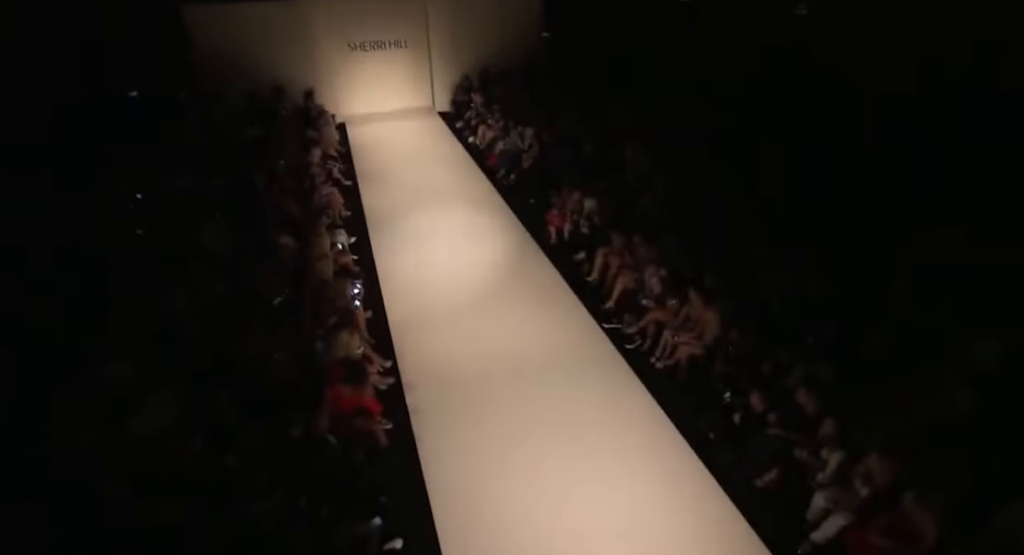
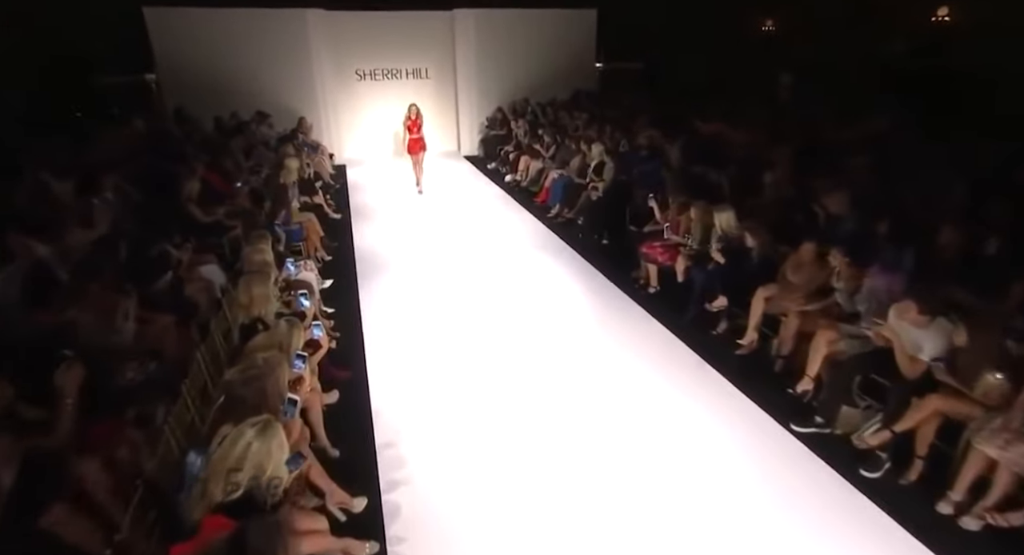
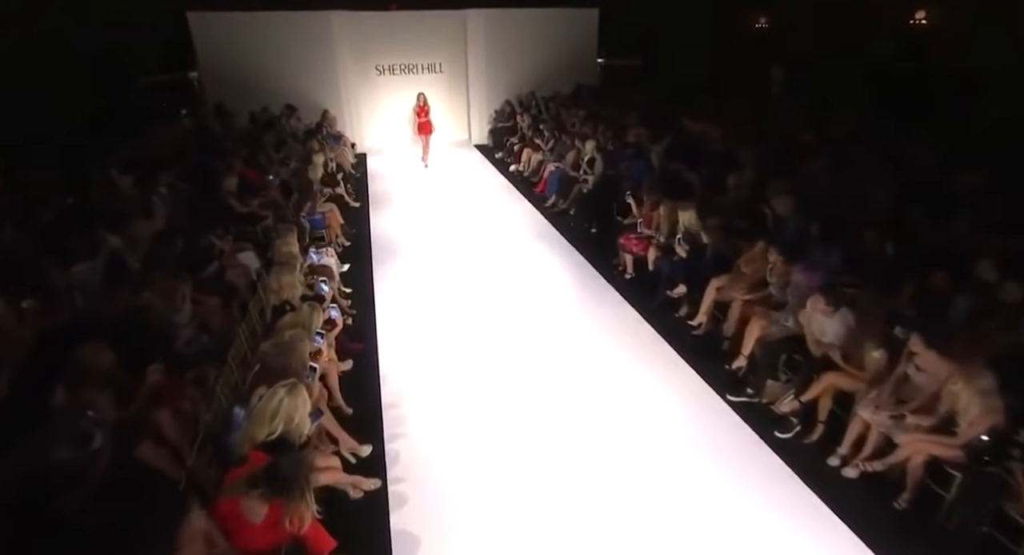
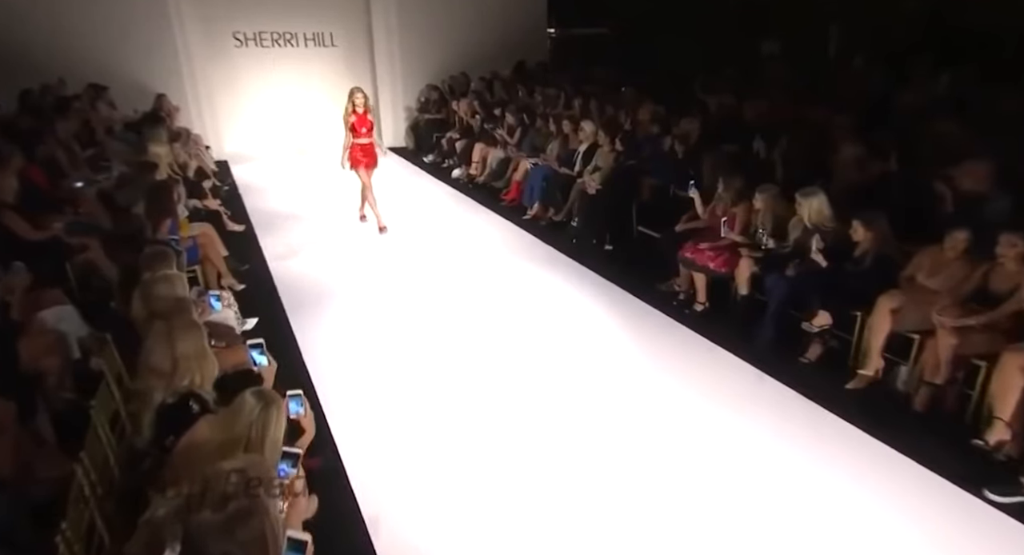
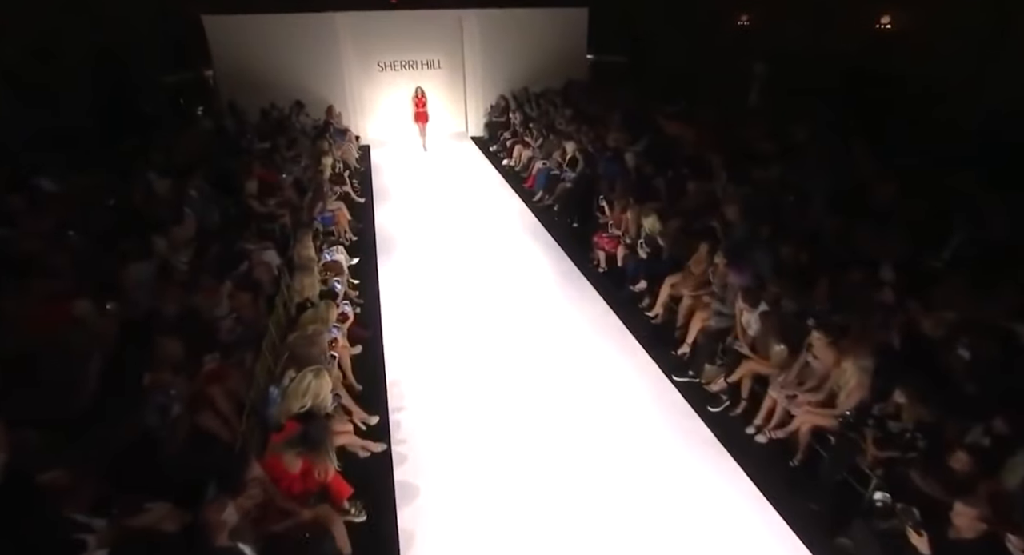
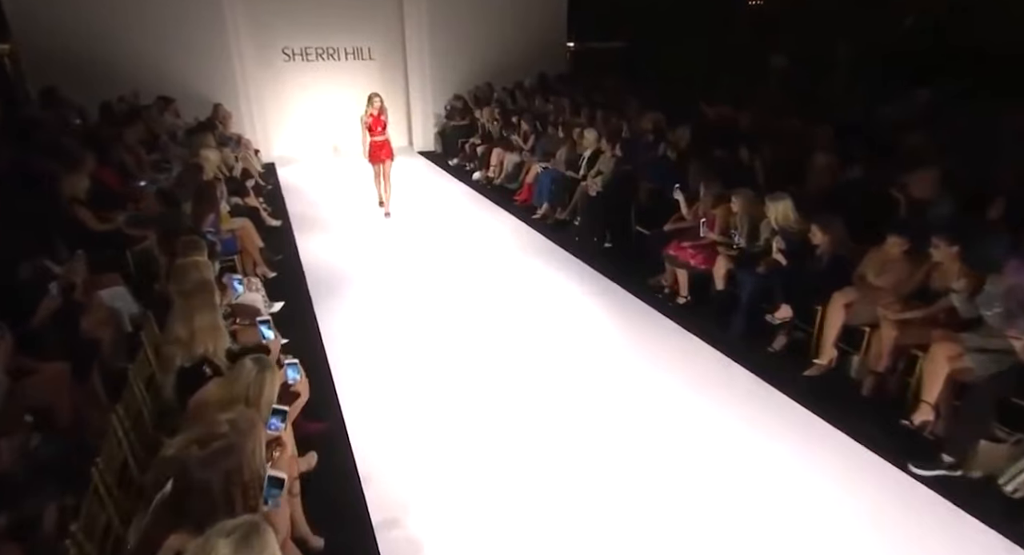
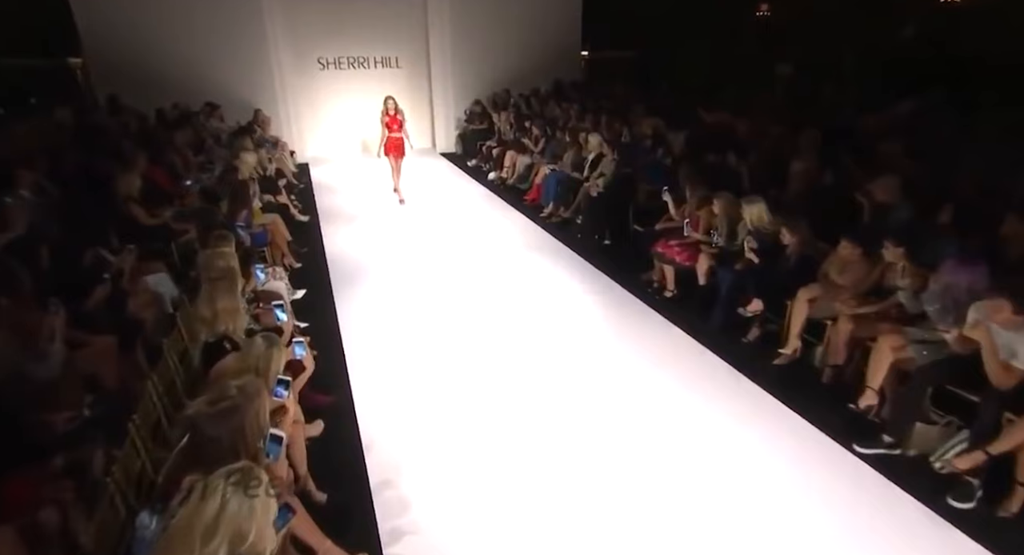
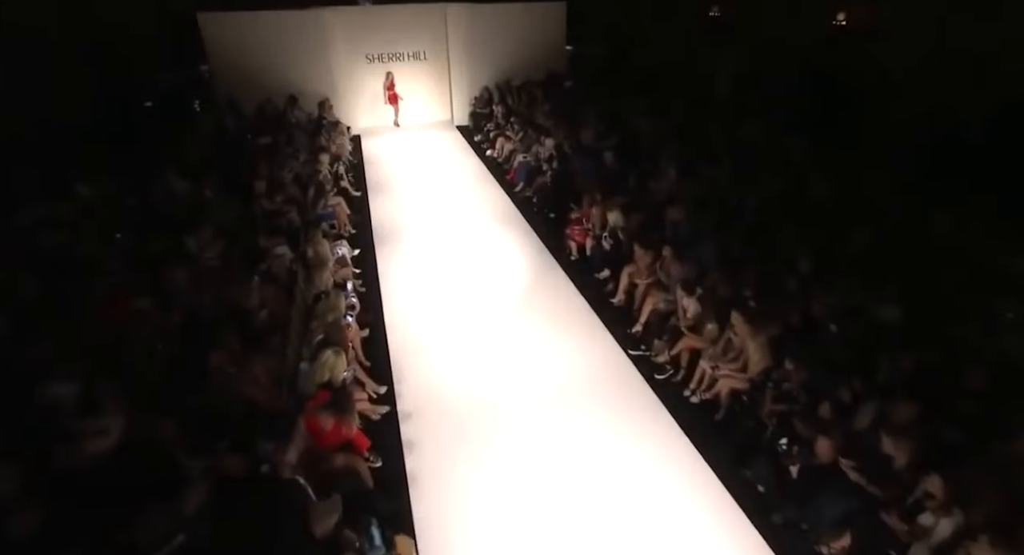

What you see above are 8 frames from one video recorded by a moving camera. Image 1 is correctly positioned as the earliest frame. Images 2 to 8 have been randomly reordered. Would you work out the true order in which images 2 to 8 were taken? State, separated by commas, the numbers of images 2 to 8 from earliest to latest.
8, 5, 3, 2, 7, 6, 4
